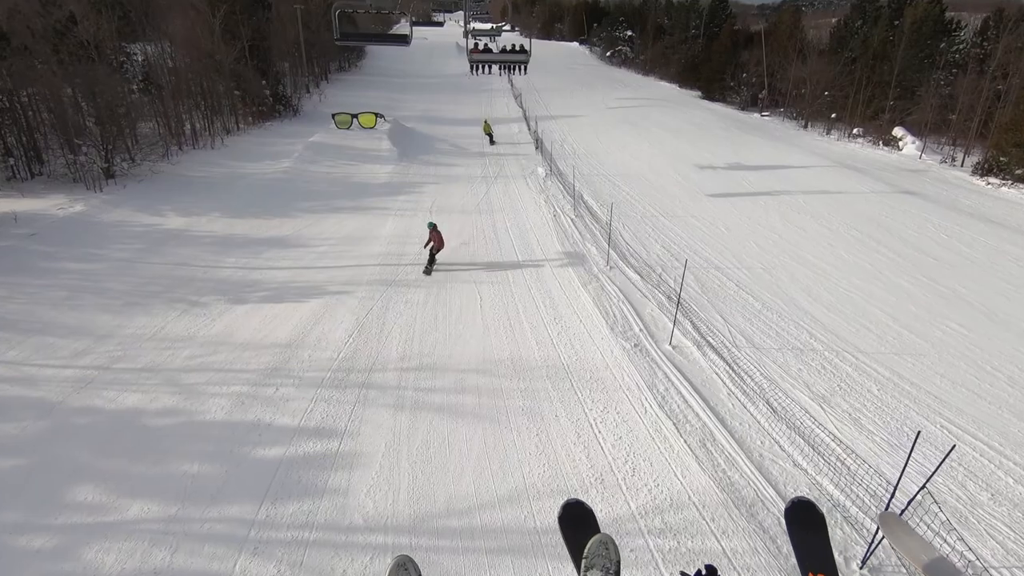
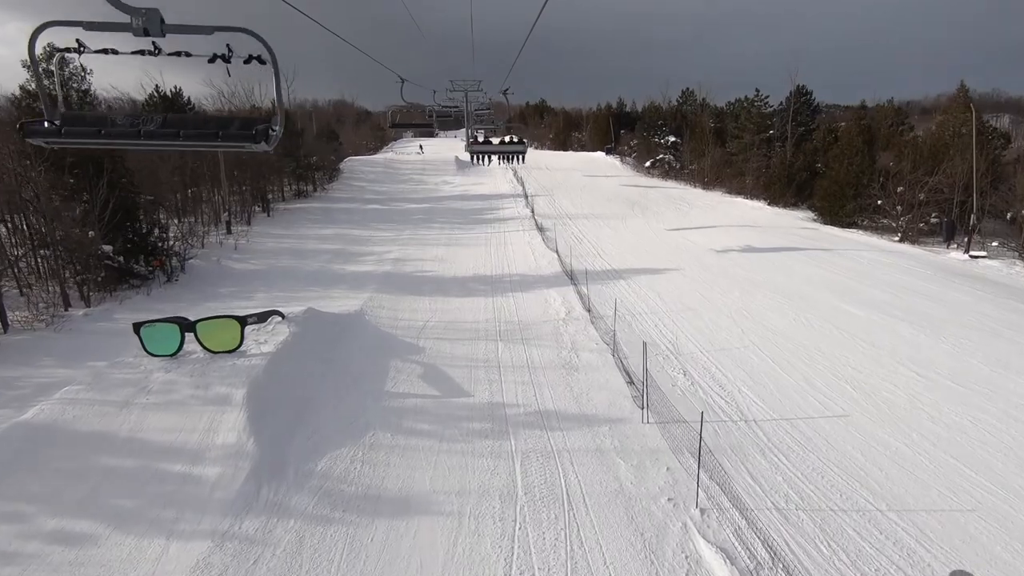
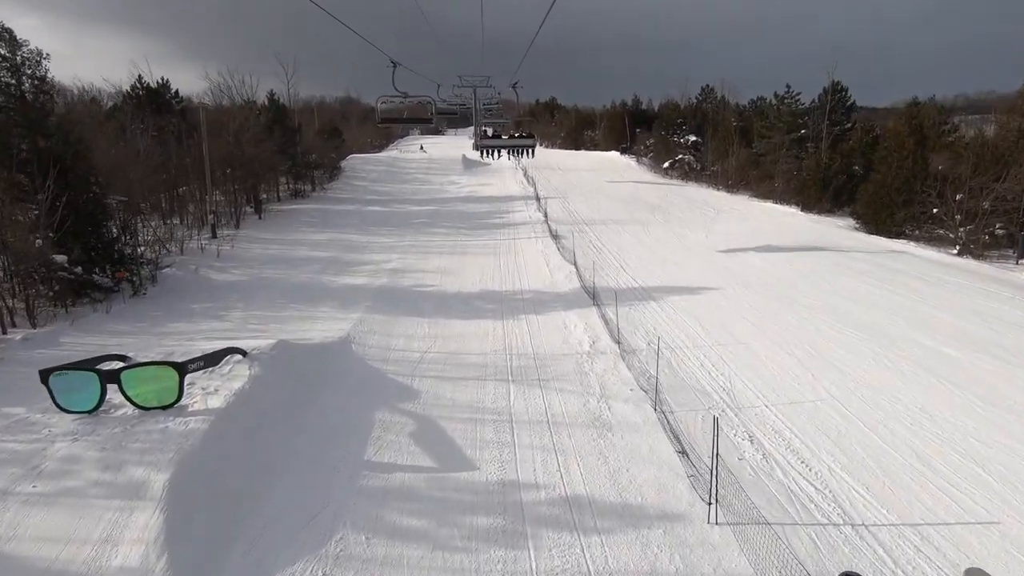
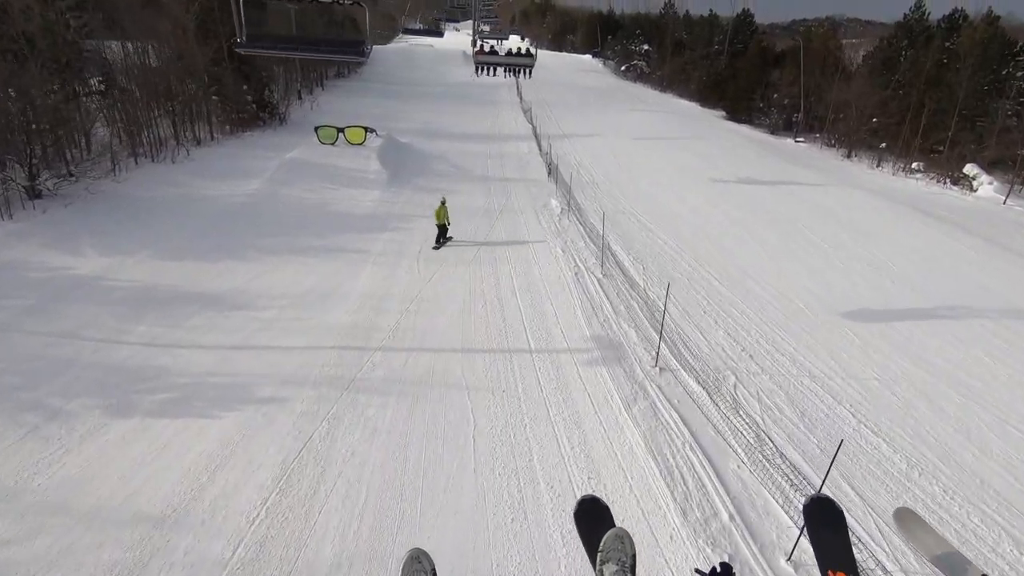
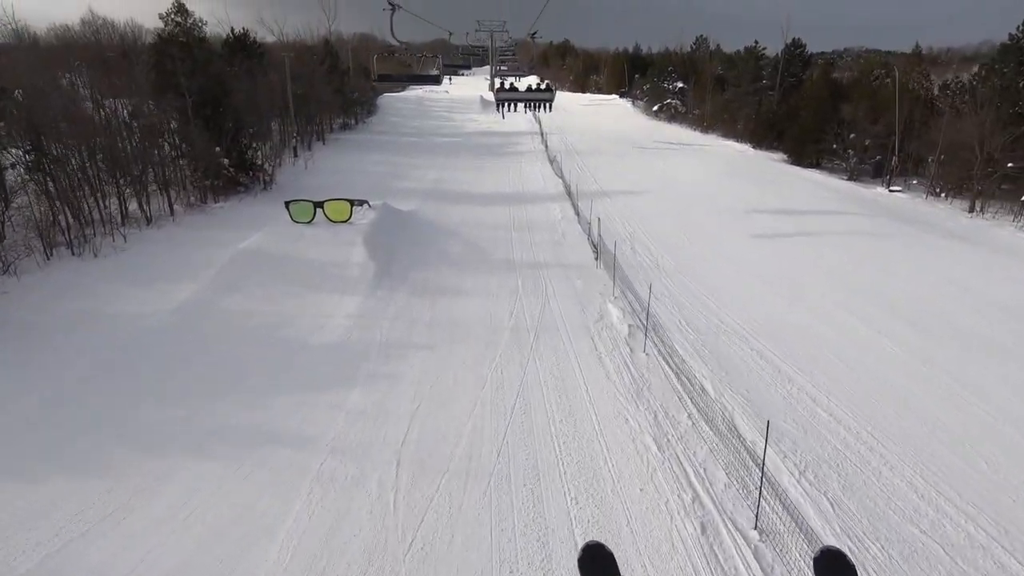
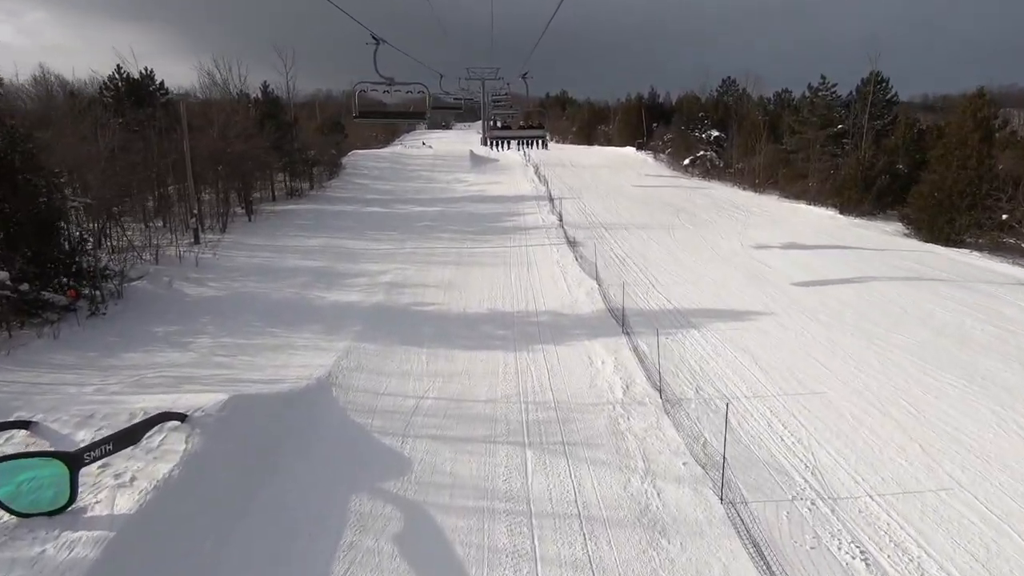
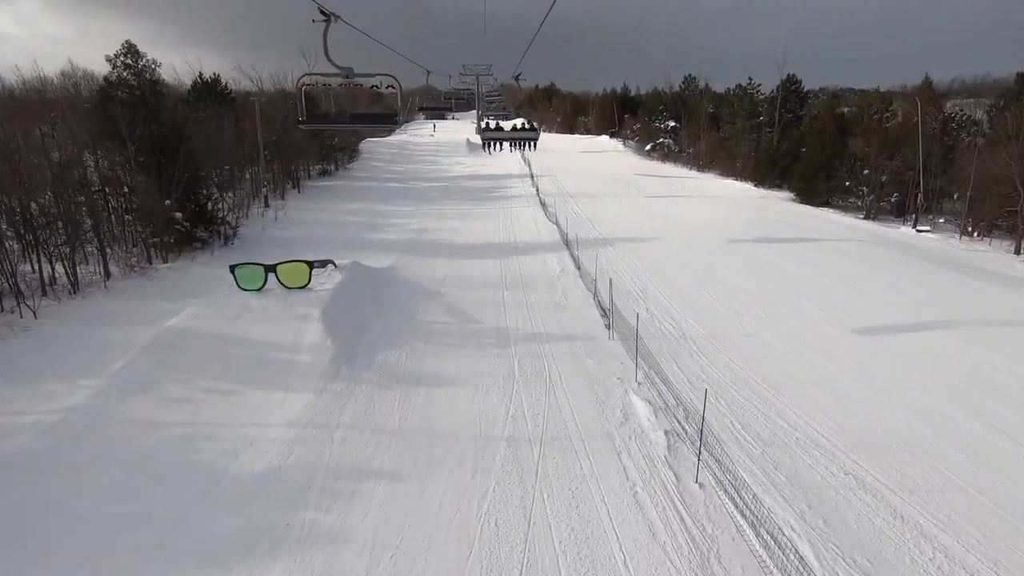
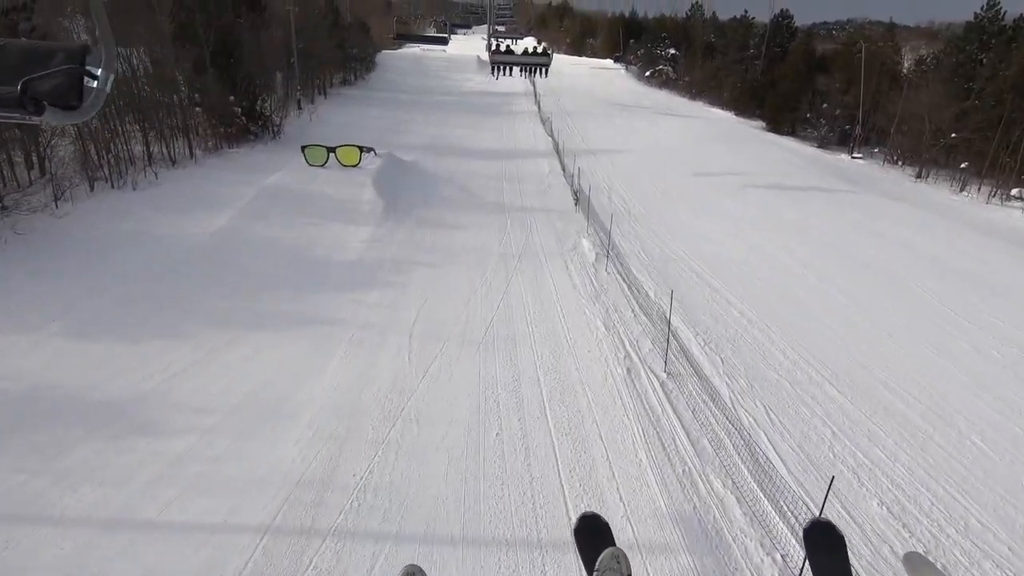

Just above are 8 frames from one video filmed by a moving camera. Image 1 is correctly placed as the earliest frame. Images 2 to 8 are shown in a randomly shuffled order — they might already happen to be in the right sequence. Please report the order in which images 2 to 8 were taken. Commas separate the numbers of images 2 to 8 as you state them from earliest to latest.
4, 8, 5, 7, 2, 3, 6
